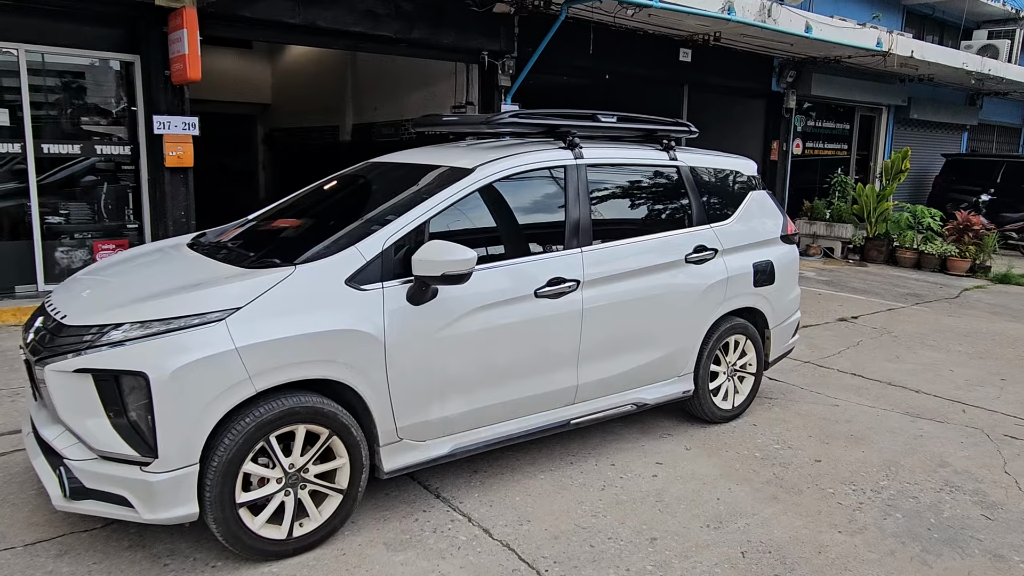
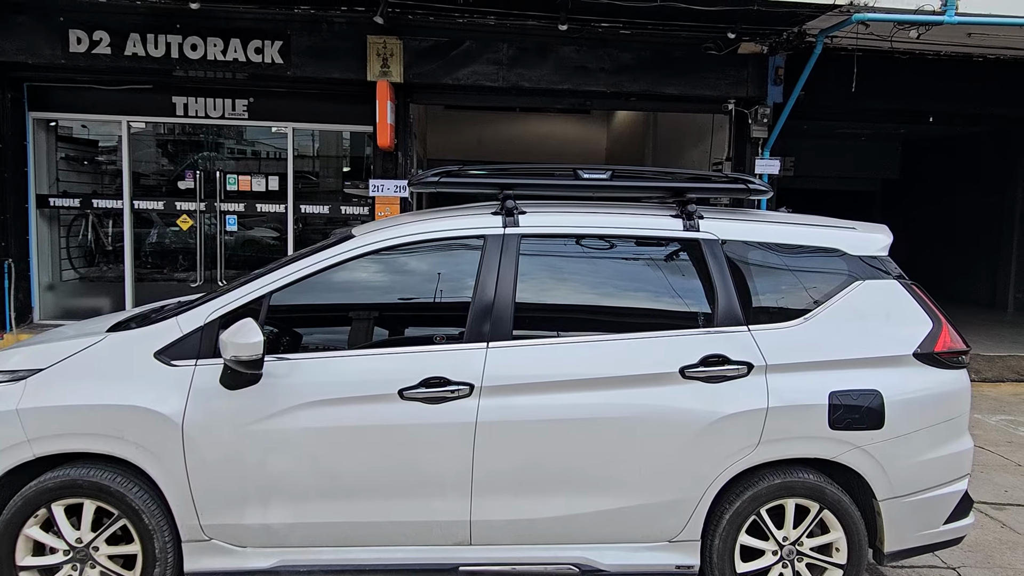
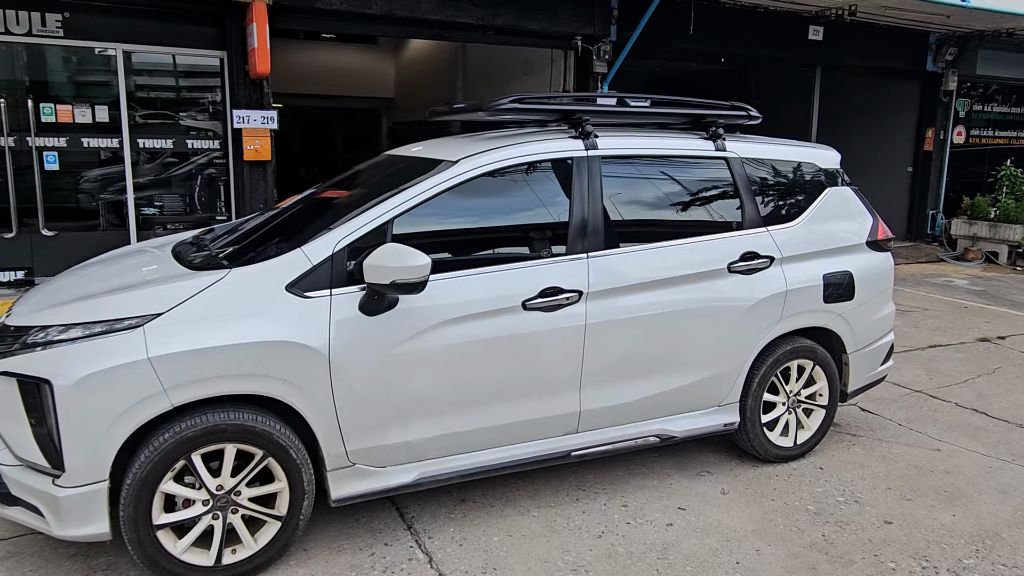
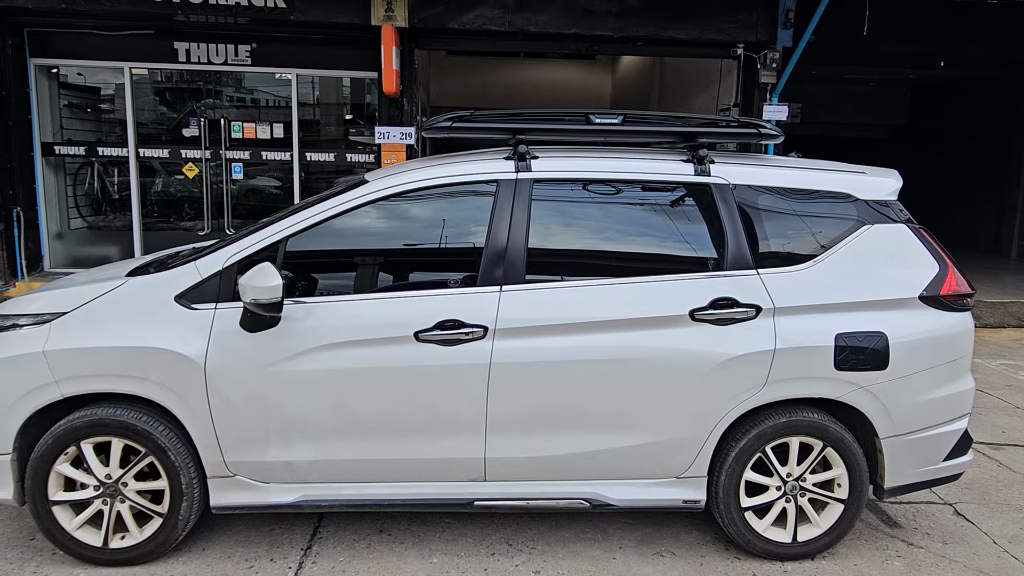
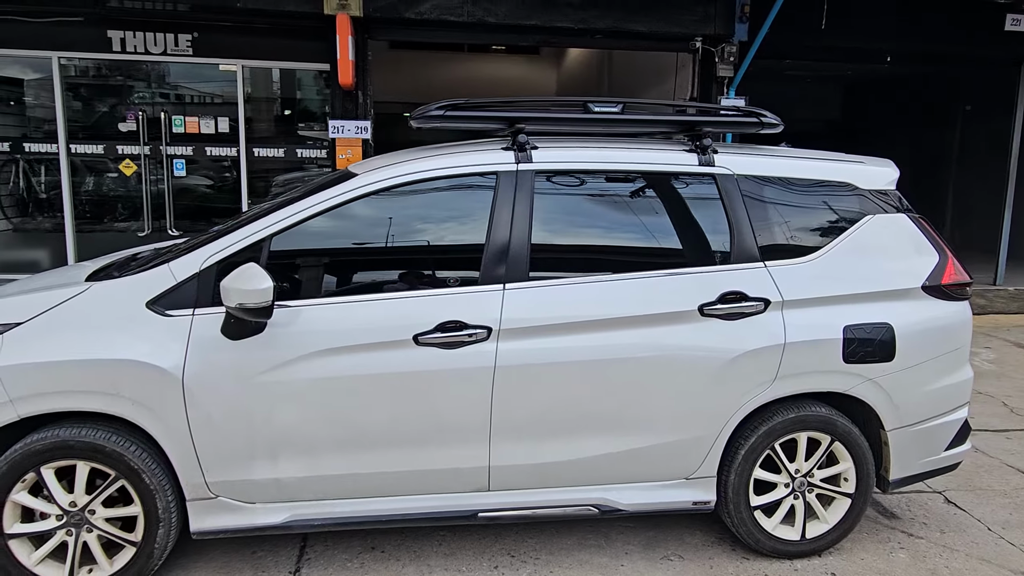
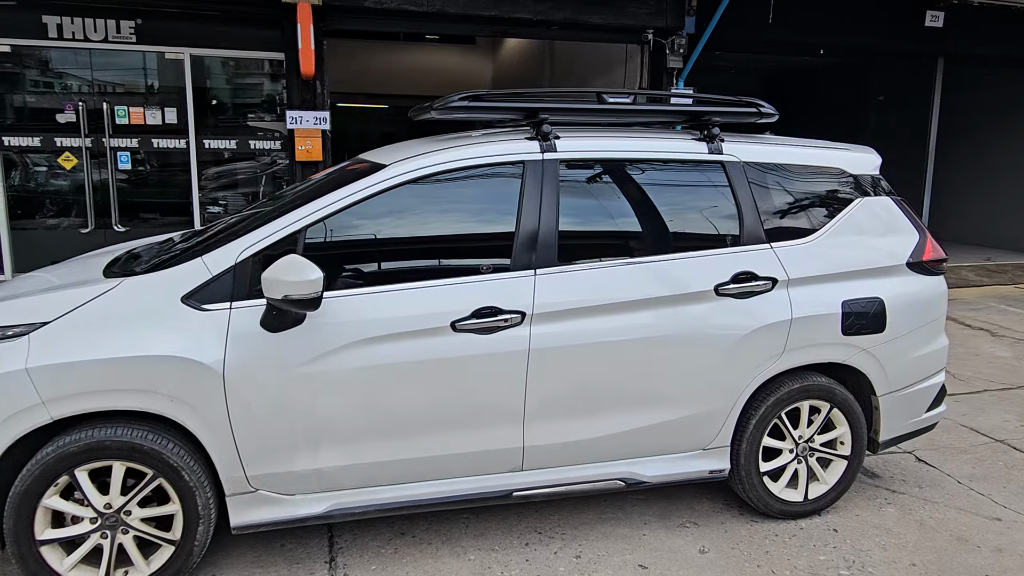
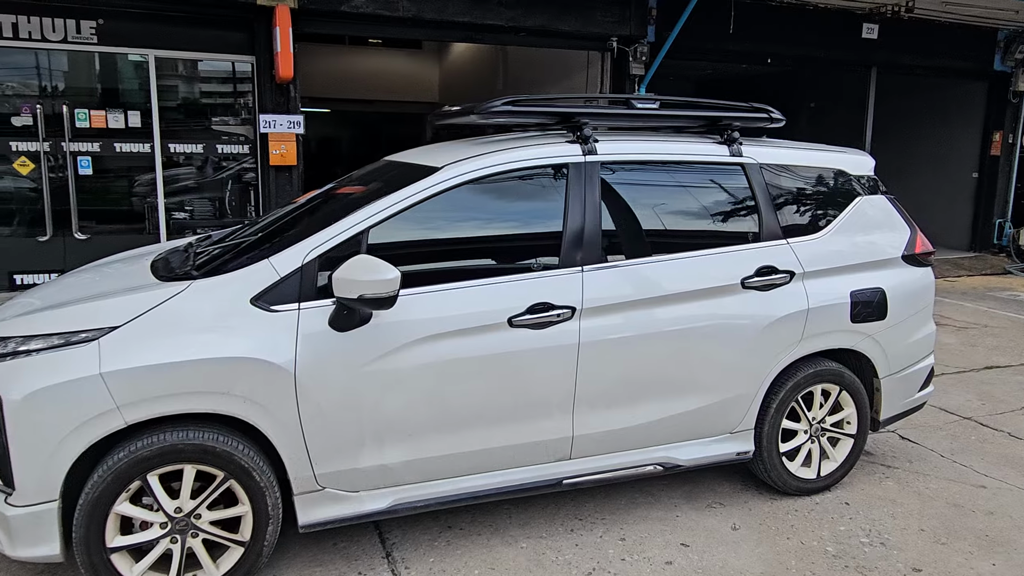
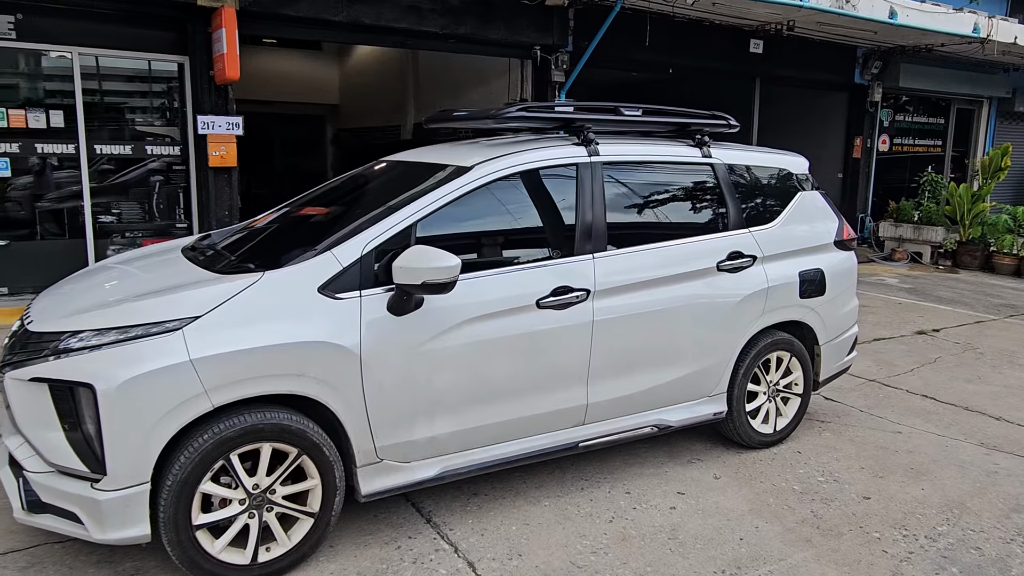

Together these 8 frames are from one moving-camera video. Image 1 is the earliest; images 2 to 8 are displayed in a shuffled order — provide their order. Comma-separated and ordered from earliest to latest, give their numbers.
8, 3, 7, 6, 5, 4, 2
